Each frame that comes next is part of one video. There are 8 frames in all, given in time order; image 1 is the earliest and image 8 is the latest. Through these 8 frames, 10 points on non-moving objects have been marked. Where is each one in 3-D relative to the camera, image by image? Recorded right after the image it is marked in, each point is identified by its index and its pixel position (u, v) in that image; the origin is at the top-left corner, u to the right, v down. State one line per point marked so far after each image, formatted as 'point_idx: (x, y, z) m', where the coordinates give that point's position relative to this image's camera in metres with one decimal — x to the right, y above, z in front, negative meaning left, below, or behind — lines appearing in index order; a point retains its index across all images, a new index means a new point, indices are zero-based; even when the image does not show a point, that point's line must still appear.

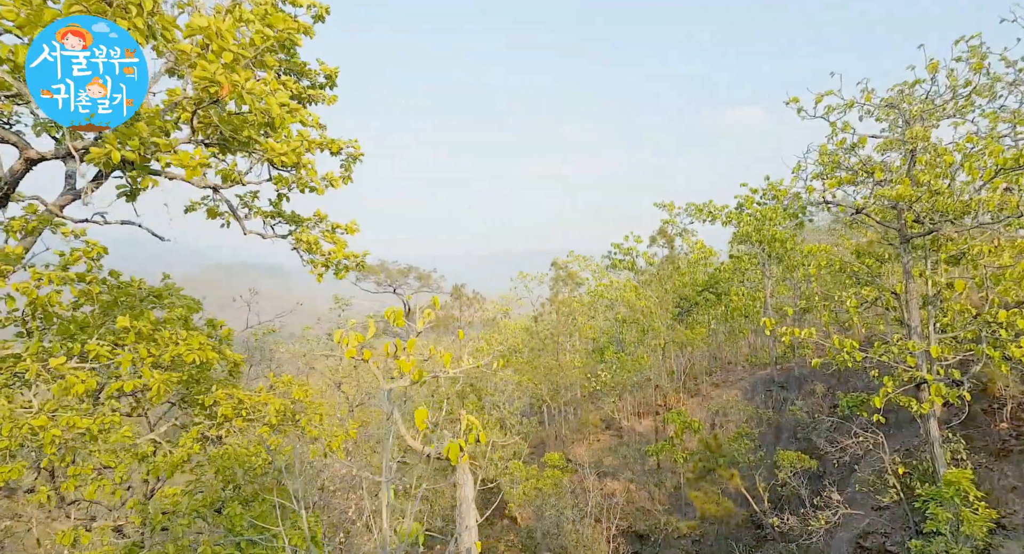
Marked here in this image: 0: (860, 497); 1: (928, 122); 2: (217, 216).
0: (+8.8, -5.6, +16.3) m
1: (+8.9, +3.2, +13.5) m
2: (-3.3, +0.7, +7.2) m
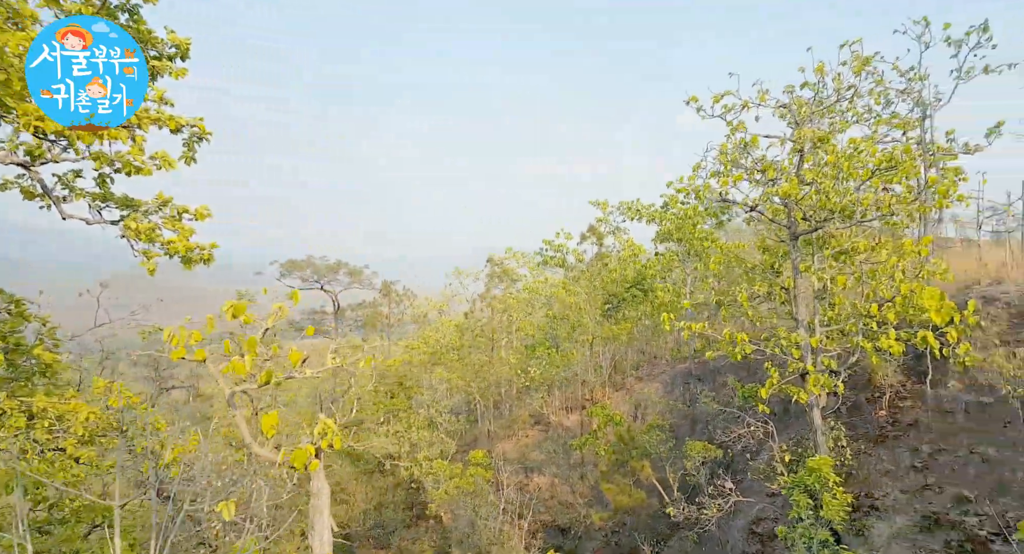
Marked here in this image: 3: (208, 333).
0: (+6.3, -5.4, +16.9) m
1: (+6.7, +3.4, +14.1) m
2: (-4.8, +0.8, +6.6) m
3: (-2.9, -0.5, +6.3) m
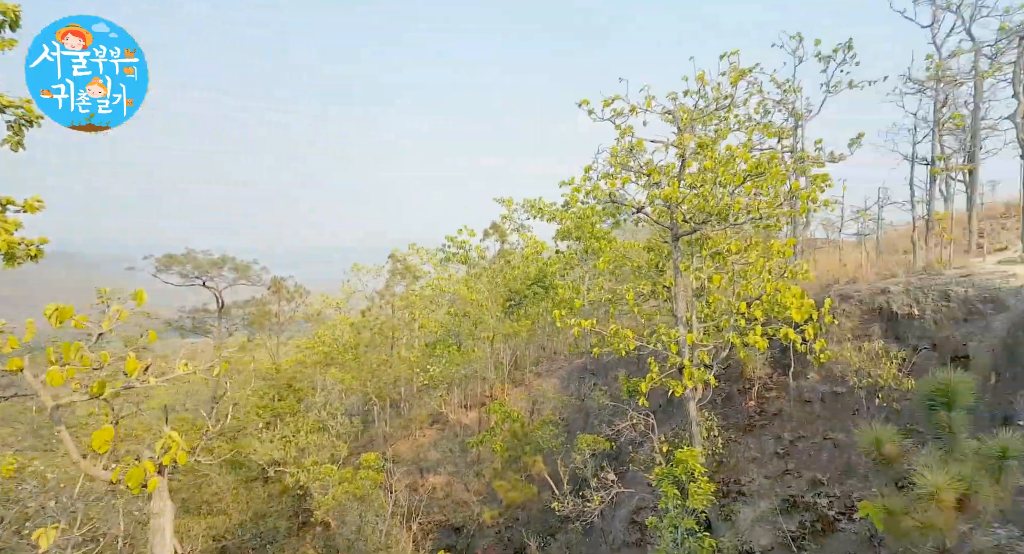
0: (+3.4, -5.4, +17.5) m
1: (+4.2, +3.4, +14.8) m
2: (-6.1, +0.8, +5.7) m
3: (-4.2, -0.5, +5.6) m
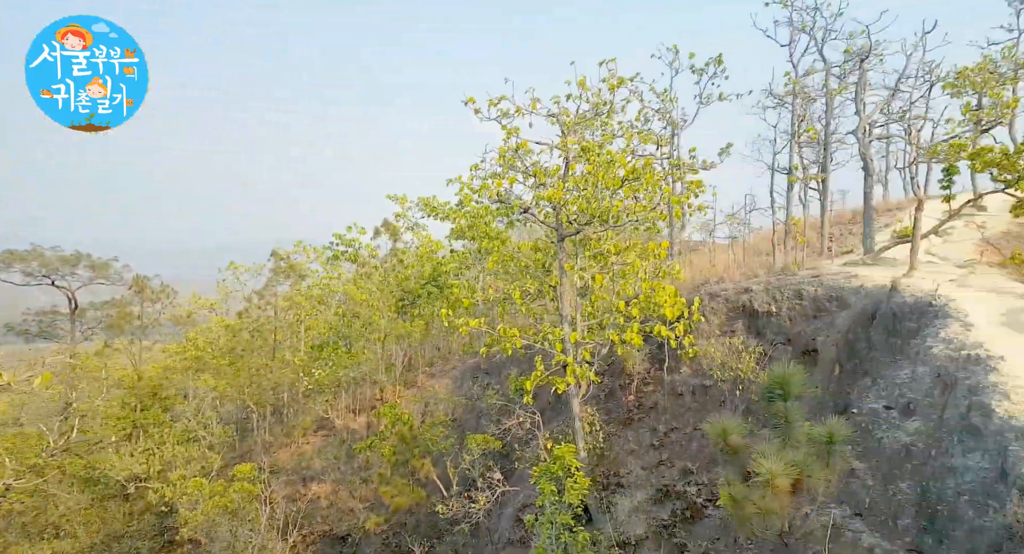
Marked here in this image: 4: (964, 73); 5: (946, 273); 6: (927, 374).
0: (+0.3, -5.4, +17.7) m
1: (+1.5, +3.4, +15.1) m
2: (-7.2, +0.8, +4.5) m
3: (-5.3, -0.5, +4.7) m
4: (+11.3, +5.1, +16.2) m
5: (+8.2, +0.1, +12.3) m
6: (+4.5, -1.1, +7.3) m
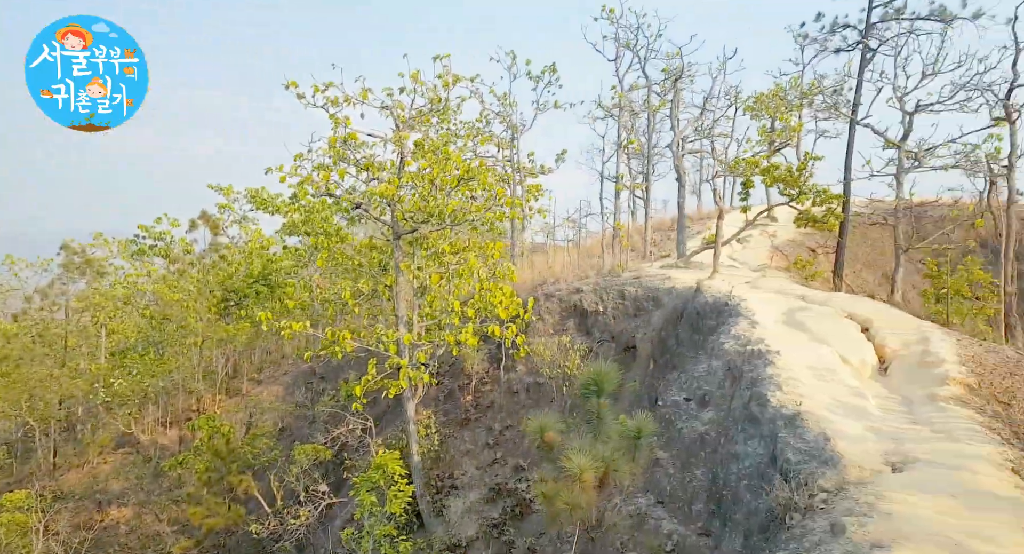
0: (-4.2, -5.4, +17.0) m
1: (-2.3, +3.4, +14.8) m
2: (-8.2, +0.9, +2.4) m
3: (-6.4, -0.5, +3.1) m
4: (+7.0, +5.0, +18.2) m
5: (+4.8, +0.1, +13.7) m
6: (+2.5, -1.1, +7.9) m
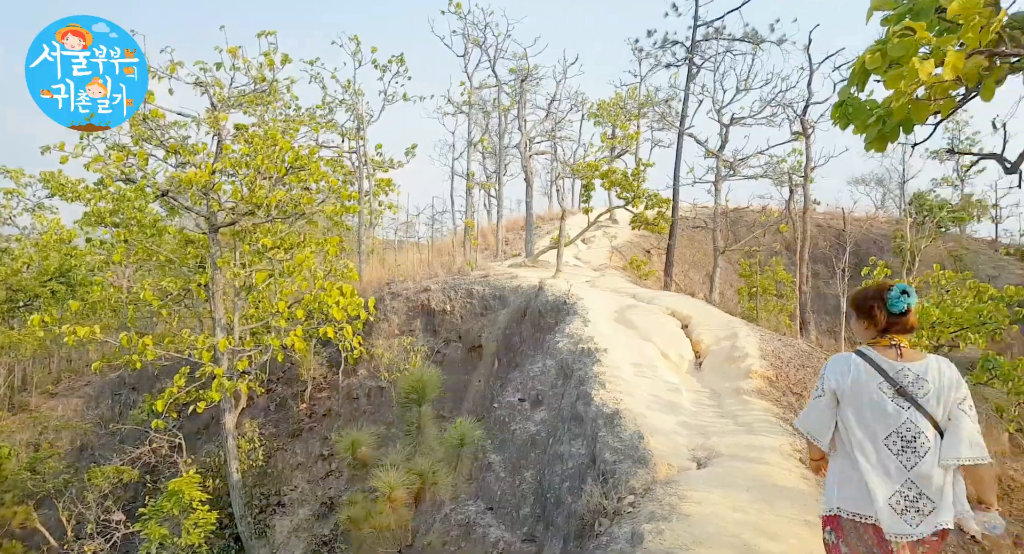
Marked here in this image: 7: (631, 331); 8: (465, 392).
0: (-8.0, -5.3, +15.4) m
1: (-5.7, +3.4, +13.7) m
2: (-8.8, +0.9, +0.3) m
3: (-7.2, -0.4, +1.3) m
4: (+2.6, +5.0, +19.0) m
5: (+1.5, +0.1, +14.1) m
6: (+0.5, -1.1, +8.0) m
7: (+1.5, -0.7, +8.4) m
8: (-0.7, -1.7, +9.7) m
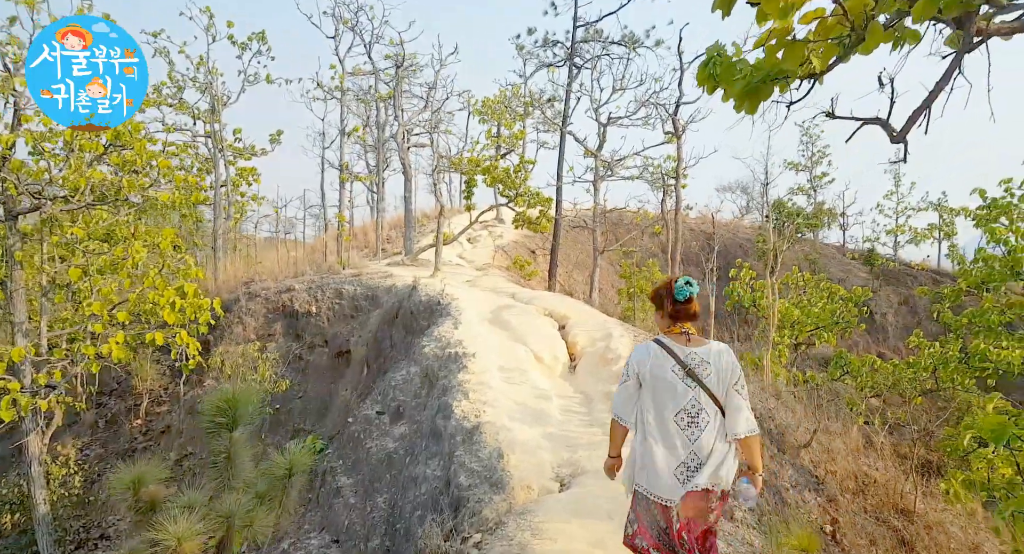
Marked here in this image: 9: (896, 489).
0: (-10.7, -5.3, +13.3) m
1: (-8.1, +3.5, +12.0) m
2: (-8.8, +1.0, -1.8) m
3: (-7.4, -0.4, -0.4) m
4: (-0.8, +5.0, +18.7) m
5: (-1.1, +0.1, +13.6) m
6: (-1.1, -1.1, +7.4) m
7: (-0.1, -0.7, +8.0) m
8: (-2.5, -1.7, +8.9) m
9: (+3.4, -1.9, +5.8) m
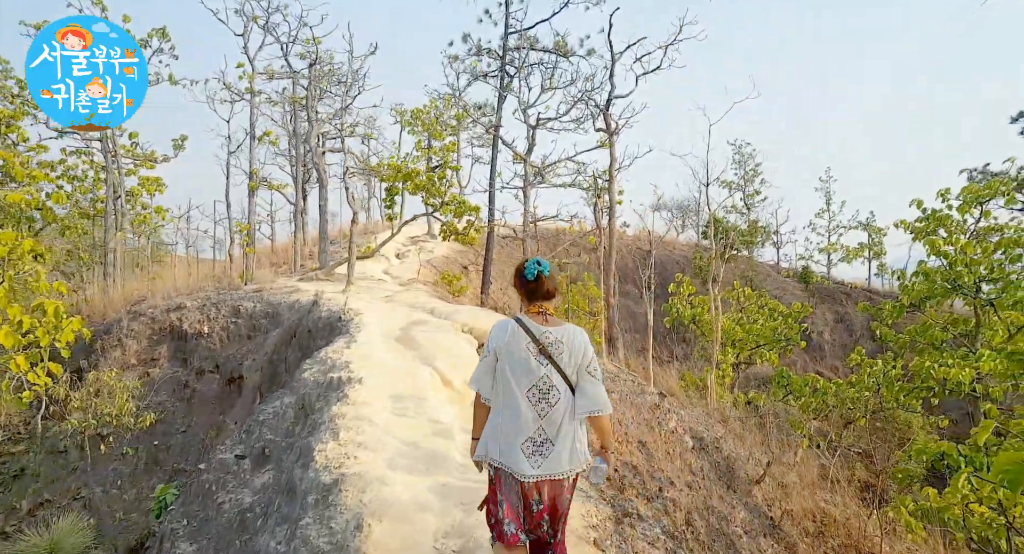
0: (-12.1, -5.6, +11.2) m
1: (-9.3, +3.2, +10.4) m
2: (-8.8, +1.1, -3.4) m
3: (-7.6, -0.3, -2.0) m
4: (-2.7, +4.5, +17.8) m
5: (-2.5, -0.2, +12.6) m
6: (-1.9, -1.2, +6.4) m
7: (-1.0, -0.8, +7.0) m
8: (-3.5, -1.9, +7.7) m
9: (+2.7, -2.0, +5.1) m
